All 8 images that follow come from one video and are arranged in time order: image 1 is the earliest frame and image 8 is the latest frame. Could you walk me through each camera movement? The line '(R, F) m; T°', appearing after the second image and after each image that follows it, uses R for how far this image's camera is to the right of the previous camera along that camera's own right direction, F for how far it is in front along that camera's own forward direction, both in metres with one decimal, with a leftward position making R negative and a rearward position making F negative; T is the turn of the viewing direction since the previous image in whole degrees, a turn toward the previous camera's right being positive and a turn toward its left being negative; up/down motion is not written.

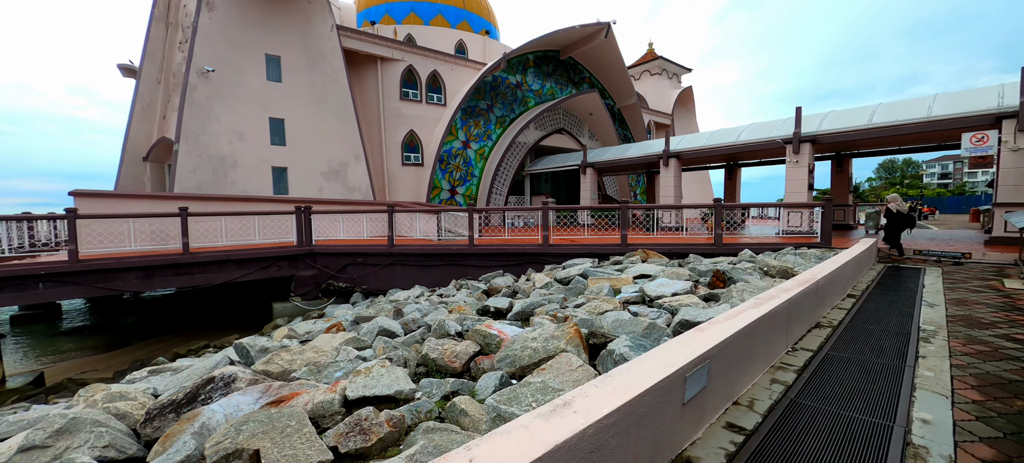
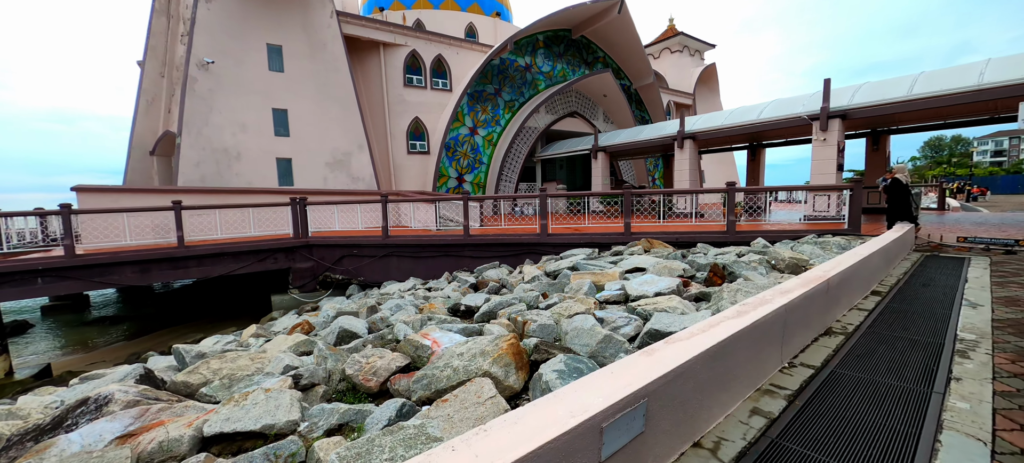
(+0.5, +0.5) m; -3°
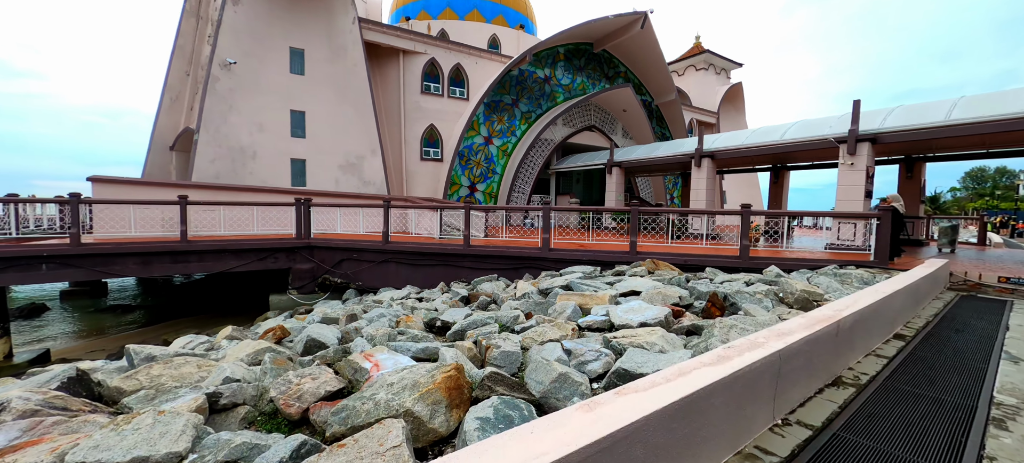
(+0.3, +0.3) m; -3°
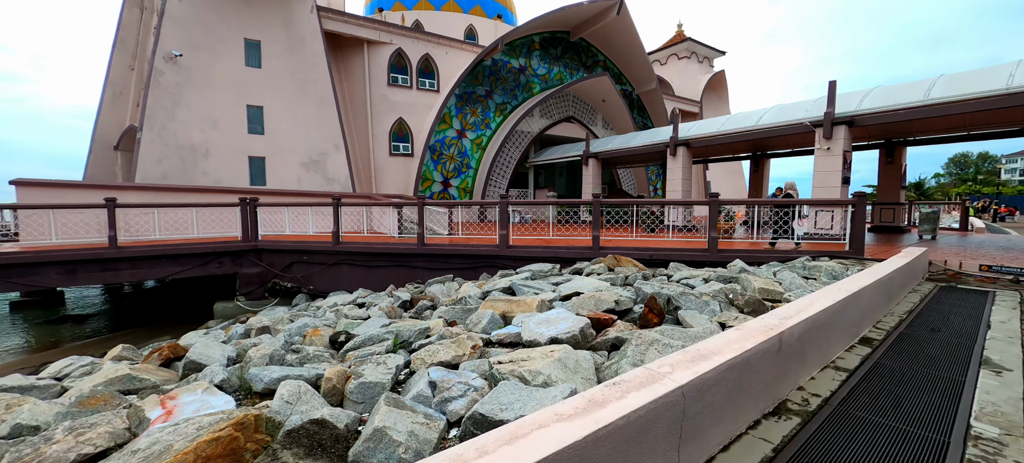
(+0.7, +0.5) m; +1°
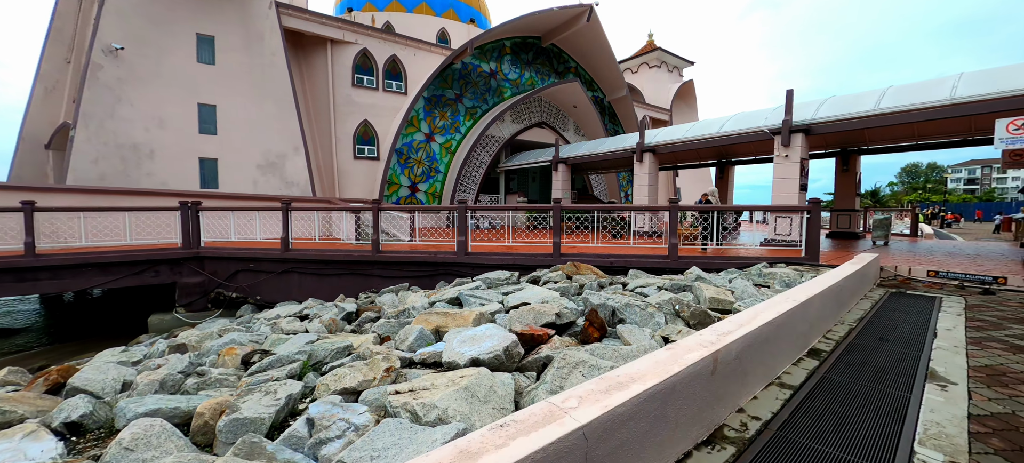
(+0.3, +0.2) m; +3°
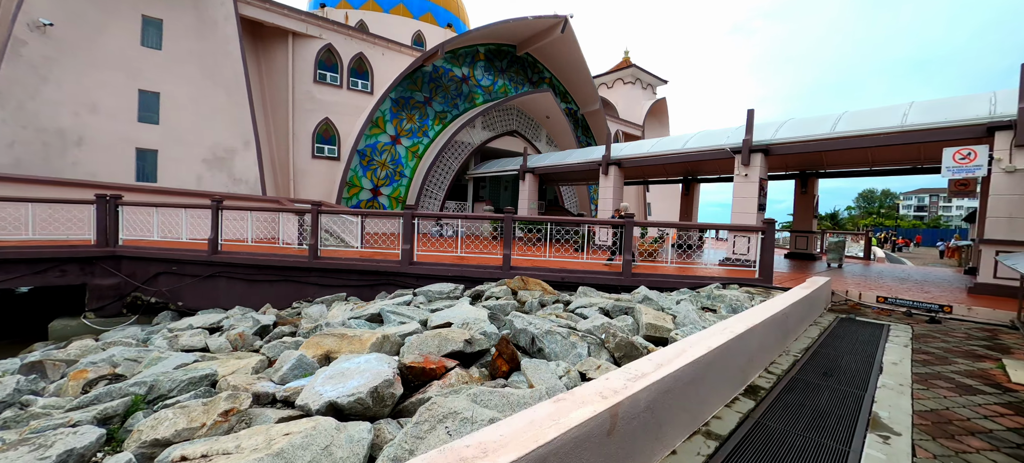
(+0.4, +0.4) m; +3°
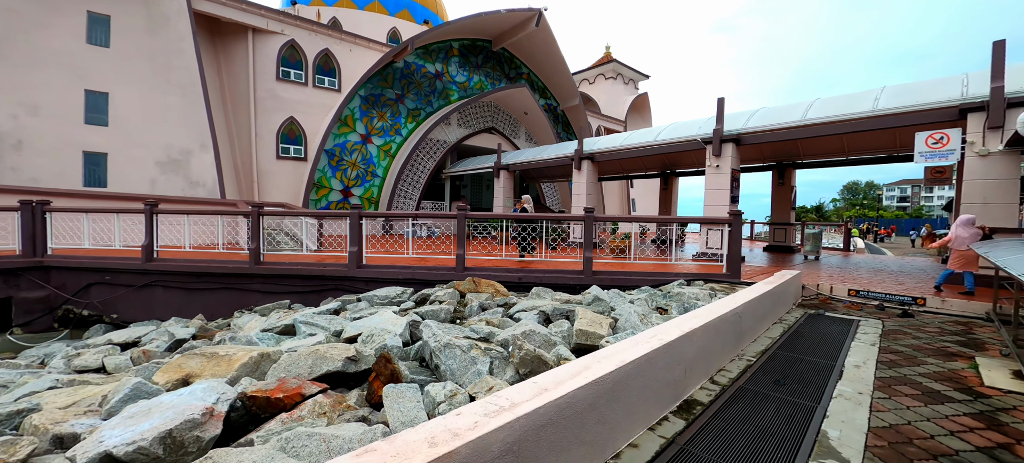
(+0.5, +0.4) m; +1°
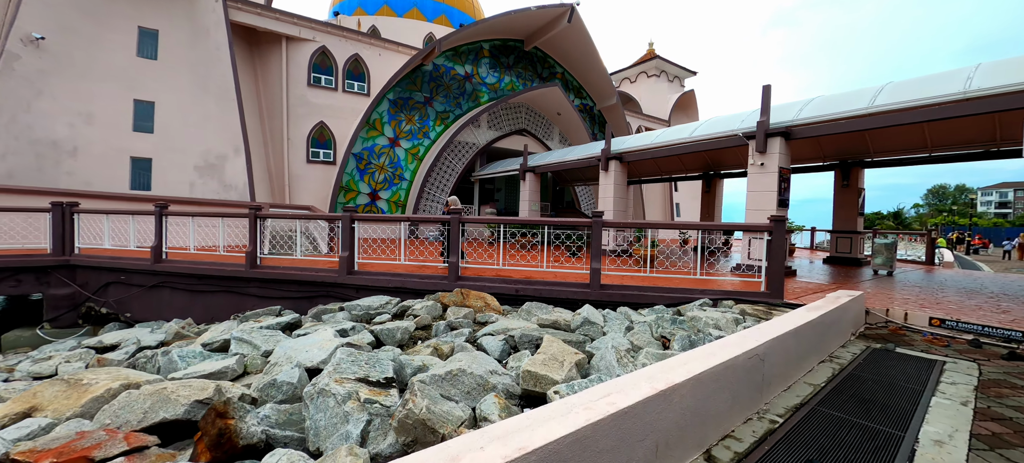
(+0.6, +0.6) m; -7°
